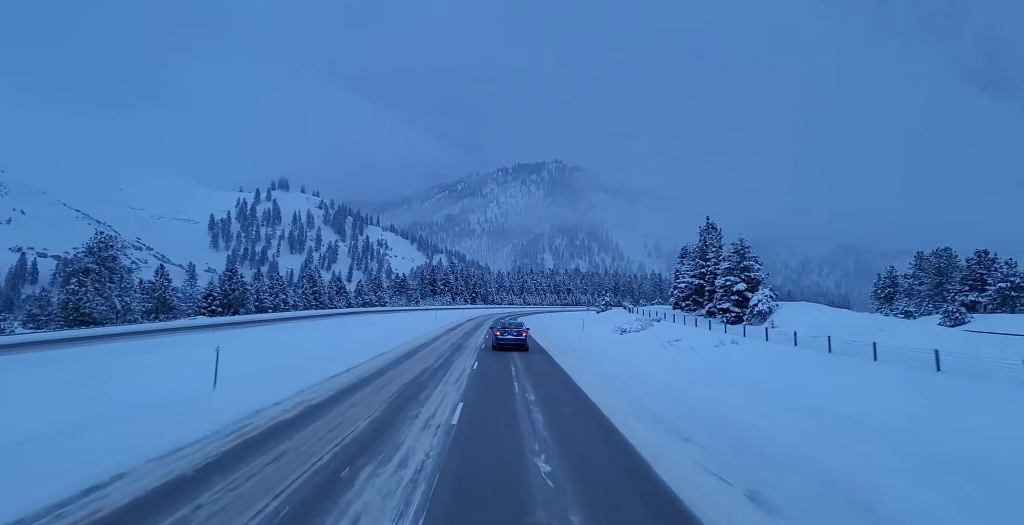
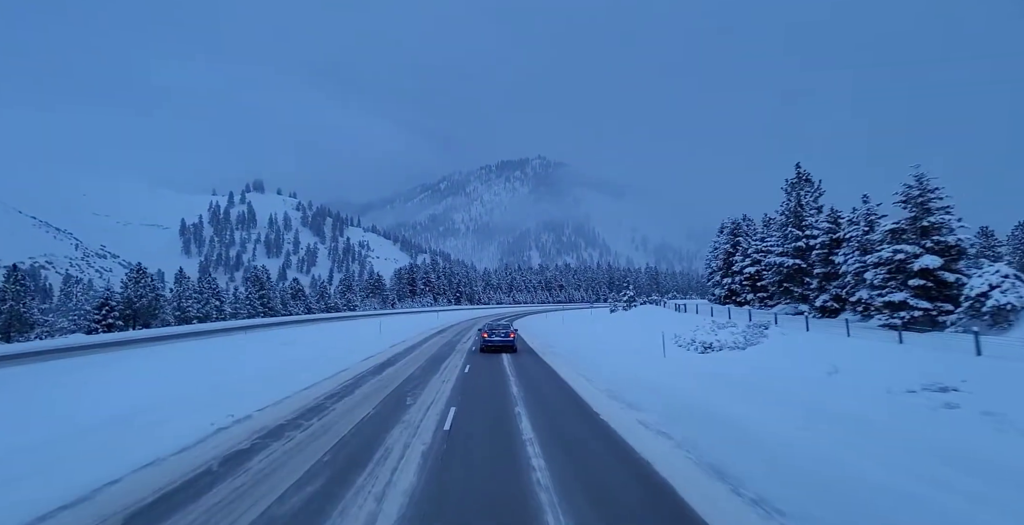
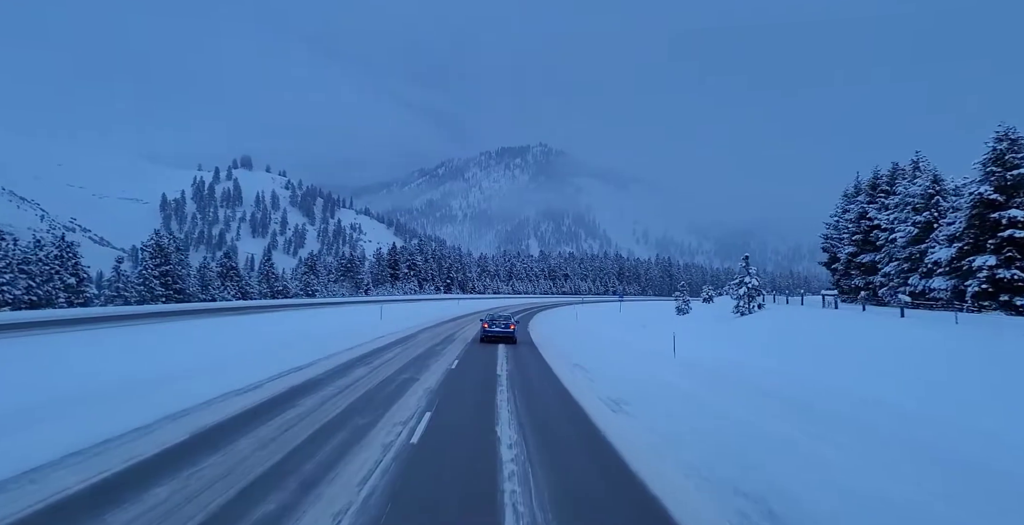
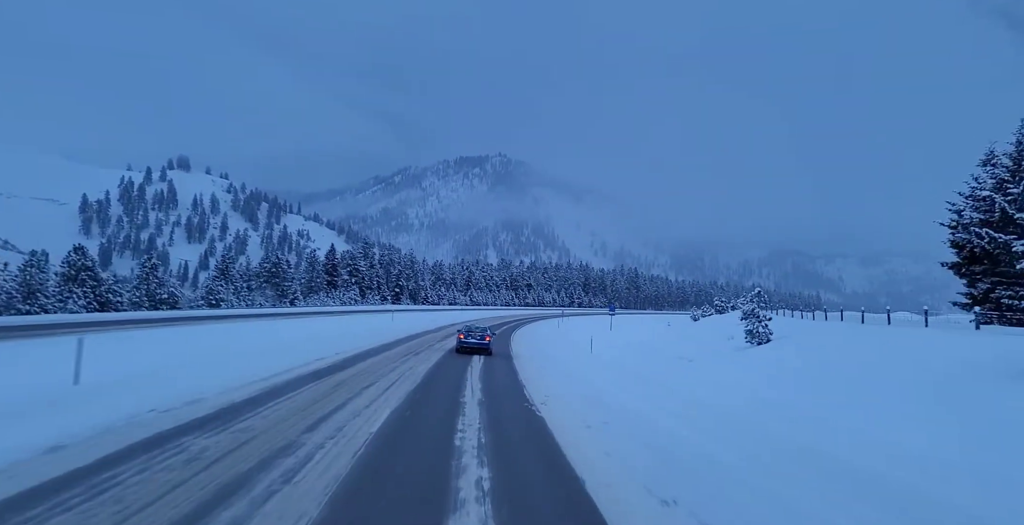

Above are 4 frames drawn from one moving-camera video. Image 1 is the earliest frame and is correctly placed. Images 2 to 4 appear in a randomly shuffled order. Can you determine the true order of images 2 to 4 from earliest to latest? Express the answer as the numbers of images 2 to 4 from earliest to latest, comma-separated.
2, 3, 4
